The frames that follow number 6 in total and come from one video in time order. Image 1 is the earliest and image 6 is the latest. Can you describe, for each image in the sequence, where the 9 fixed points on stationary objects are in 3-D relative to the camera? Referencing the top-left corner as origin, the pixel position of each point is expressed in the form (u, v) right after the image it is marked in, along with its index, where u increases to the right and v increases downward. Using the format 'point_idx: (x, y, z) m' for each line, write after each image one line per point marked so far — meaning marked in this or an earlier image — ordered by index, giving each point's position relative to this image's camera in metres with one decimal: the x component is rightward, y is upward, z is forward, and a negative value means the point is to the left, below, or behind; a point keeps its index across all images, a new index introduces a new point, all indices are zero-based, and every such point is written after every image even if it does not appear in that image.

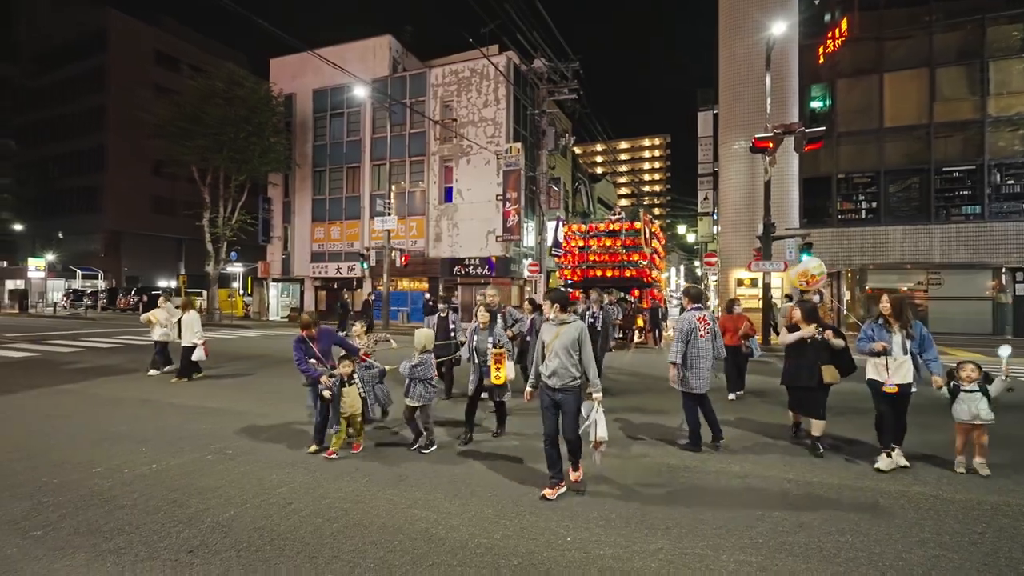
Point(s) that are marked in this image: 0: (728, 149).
0: (+8.8, +5.7, +19.7) m
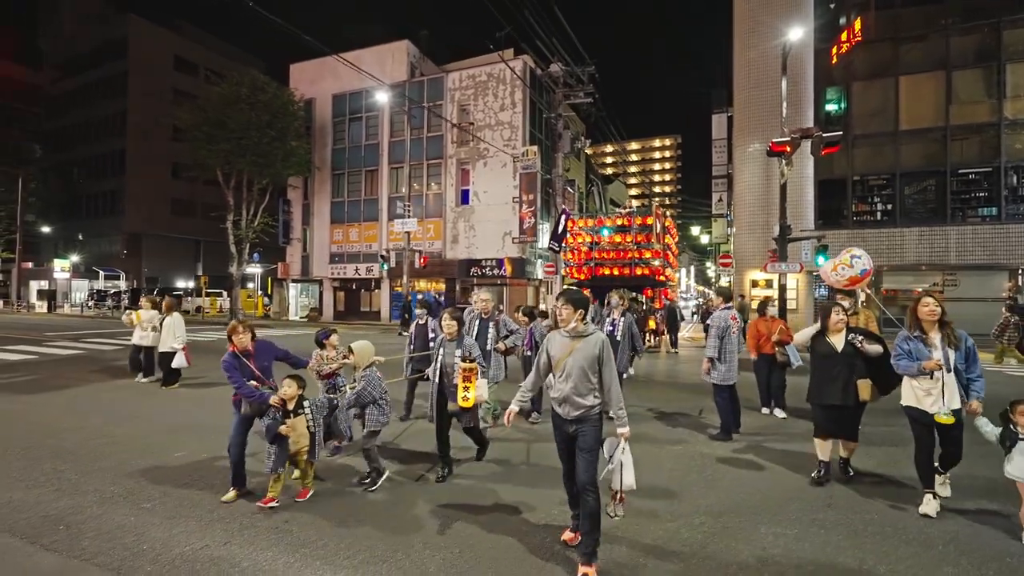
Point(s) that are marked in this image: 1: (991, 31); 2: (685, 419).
0: (+9.5, +5.6, +19.9) m
1: (+16.9, +9.1, +17.2) m
2: (+2.5, -1.9, +6.9) m
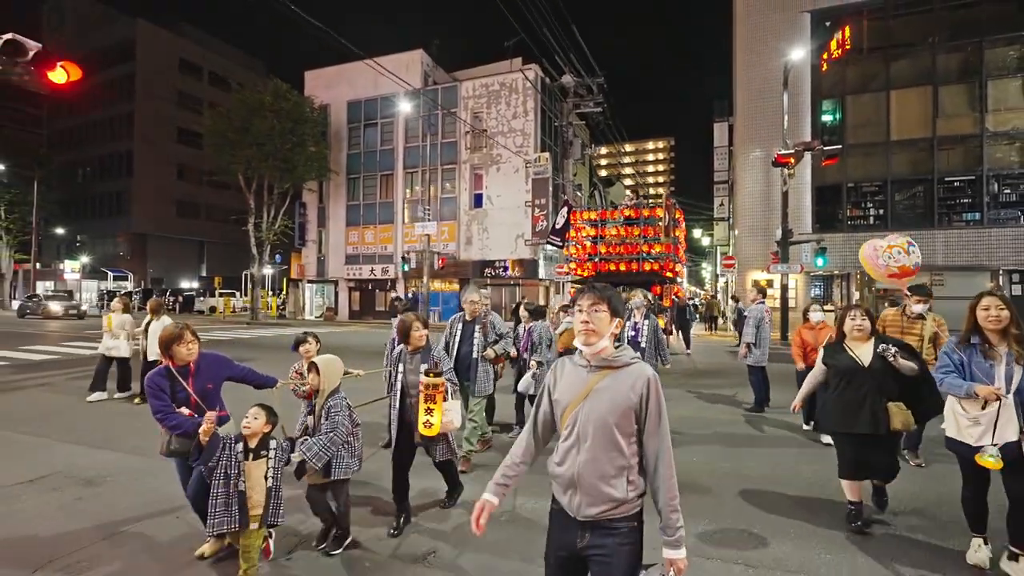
0: (+10.1, +5.7, +21.2) m
1: (+17.6, +9.1, +18.6) m
2: (+3.4, -1.9, +8.1) m
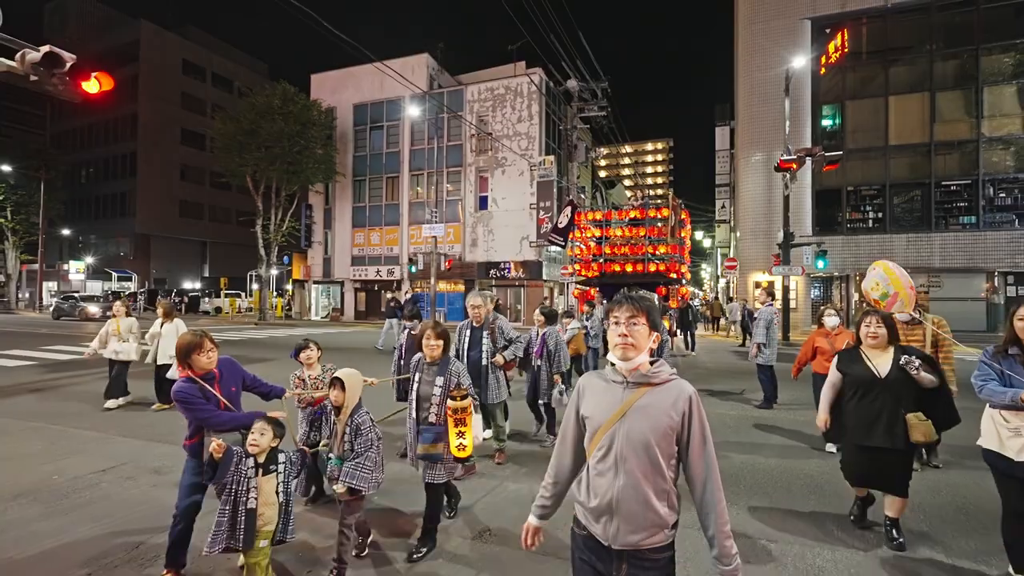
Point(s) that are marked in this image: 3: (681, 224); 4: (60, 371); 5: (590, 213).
0: (+10.4, +5.6, +21.6) m
1: (+17.9, +9.0, +19.0) m
2: (+3.8, -2.0, +8.5) m
3: (+5.9, +2.3, +17.0) m
4: (-9.7, -1.8, +10.4) m
5: (+2.7, +2.7, +16.9) m
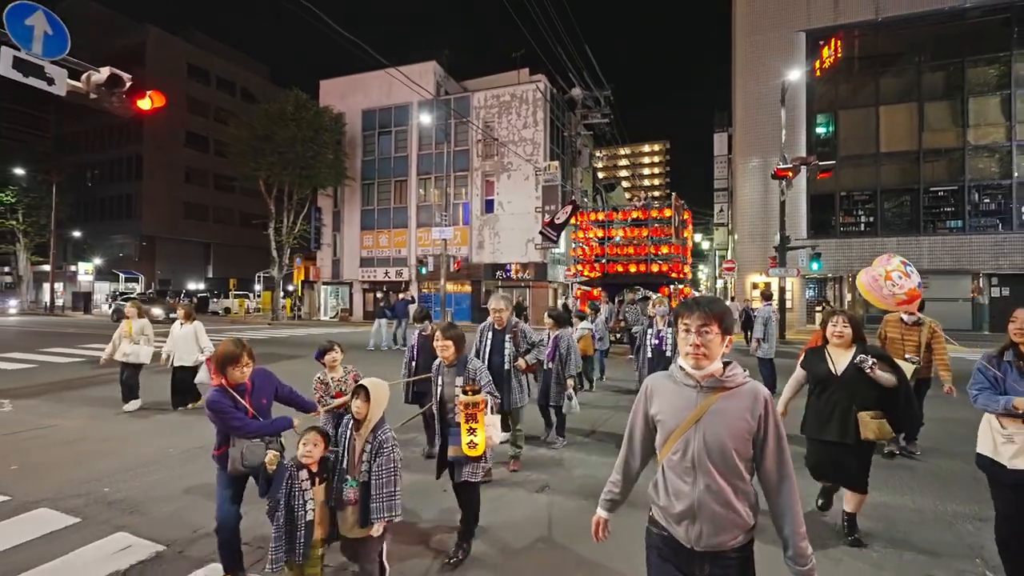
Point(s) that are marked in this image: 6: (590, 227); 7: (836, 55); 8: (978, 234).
0: (+10.7, +5.6, +22.5) m
1: (+18.3, +9.0, +20.0) m
2: (+4.2, -2.0, +9.3) m
3: (+6.3, +2.3, +17.9) m
4: (-9.3, -1.8, +11.2) m
5: (+3.0, +2.6, +17.8) m
6: (+2.9, +2.2, +17.7) m
7: (+10.9, +7.6, +16.3) m
8: (+18.8, +2.2, +19.6) m
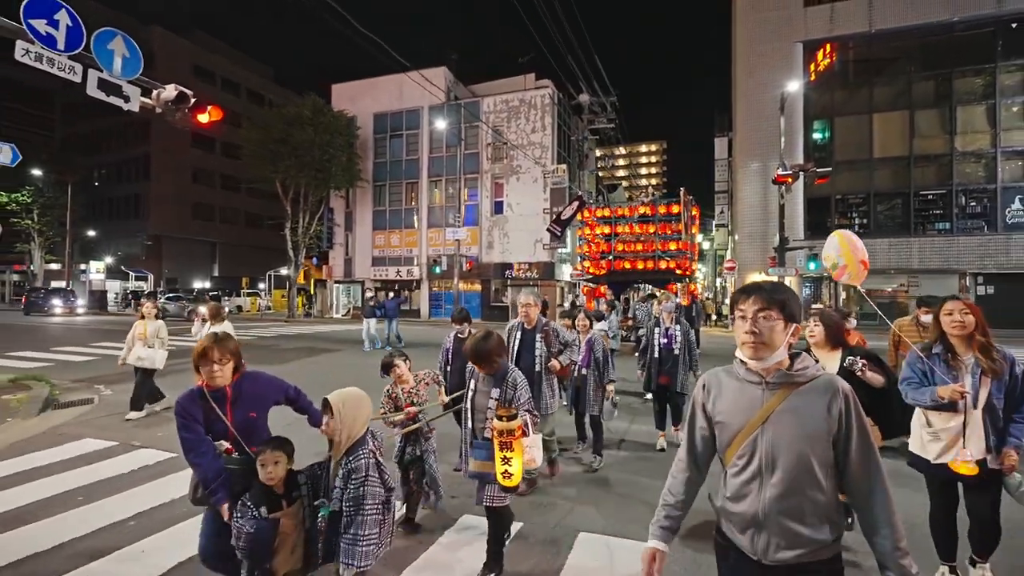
0: (+11.3, +5.6, +23.6) m
1: (+18.8, +9.1, +21.1) m
2: (+4.8, -2.0, +10.3) m
3: (+6.9, +2.3, +18.9) m
4: (-8.7, -1.8, +12.1) m
5: (+3.6, +2.7, +18.8) m
6: (+3.5, +2.2, +18.7) m
7: (+11.5, +7.7, +17.4) m
8: (+19.3, +2.3, +20.7) m
